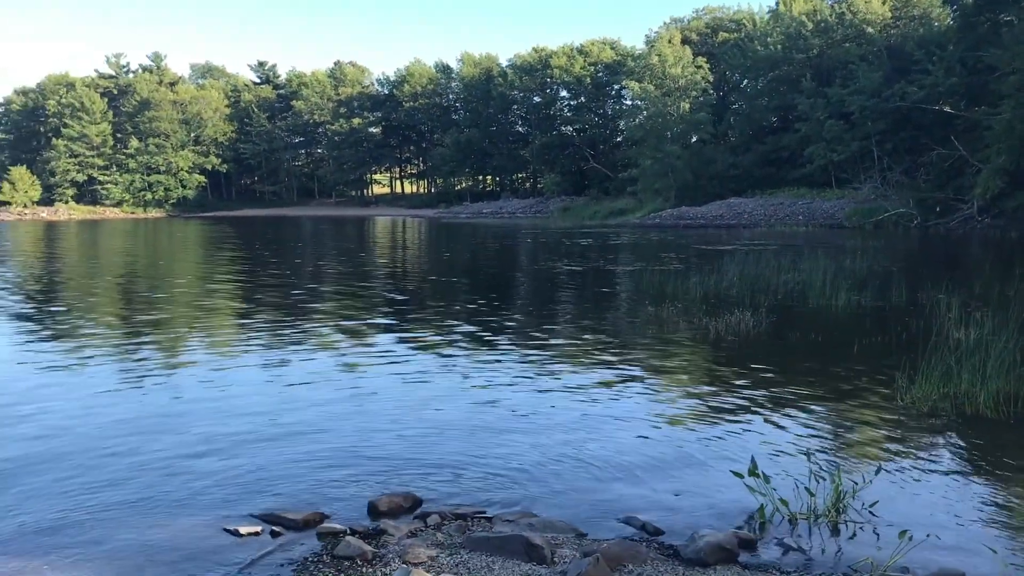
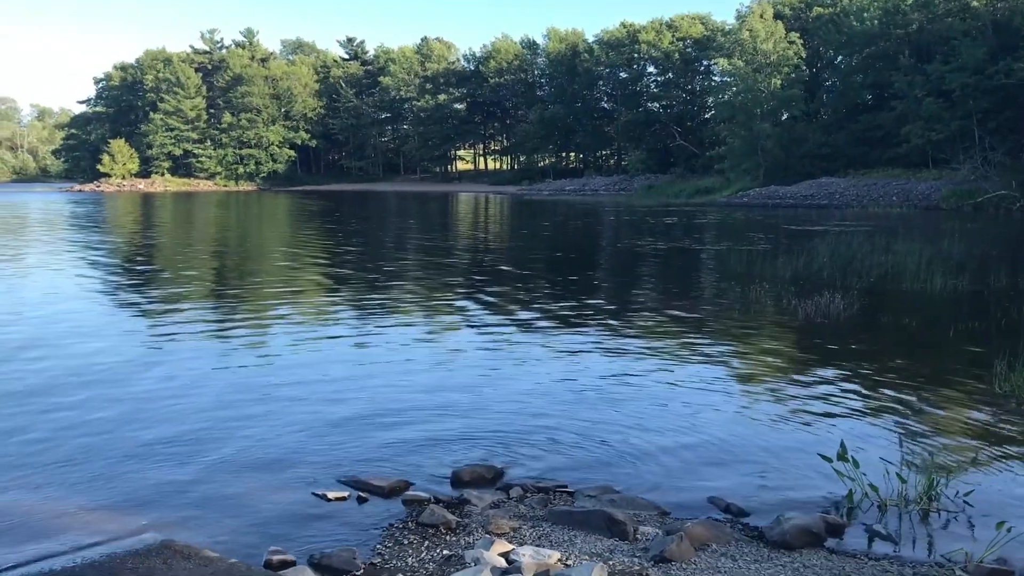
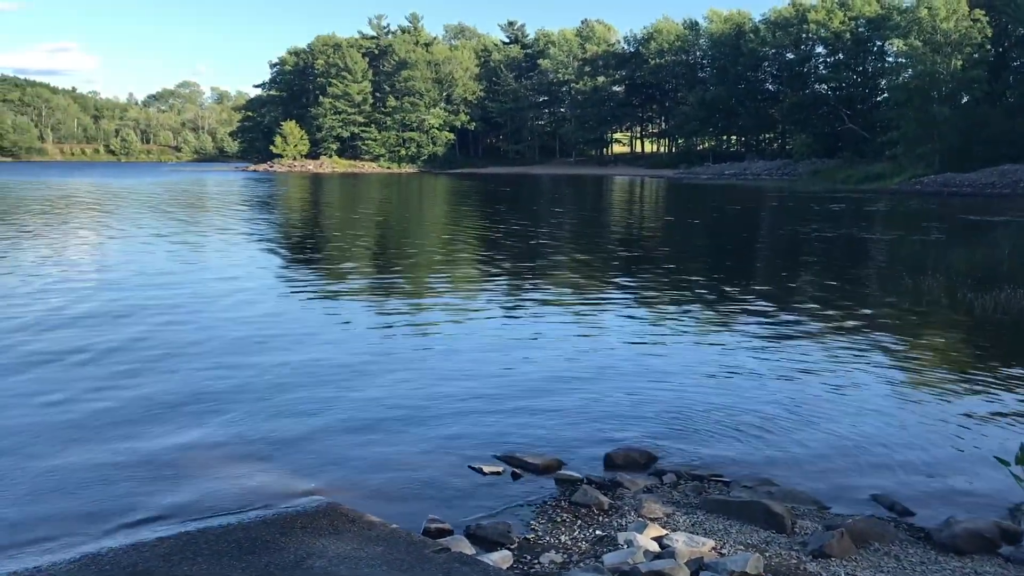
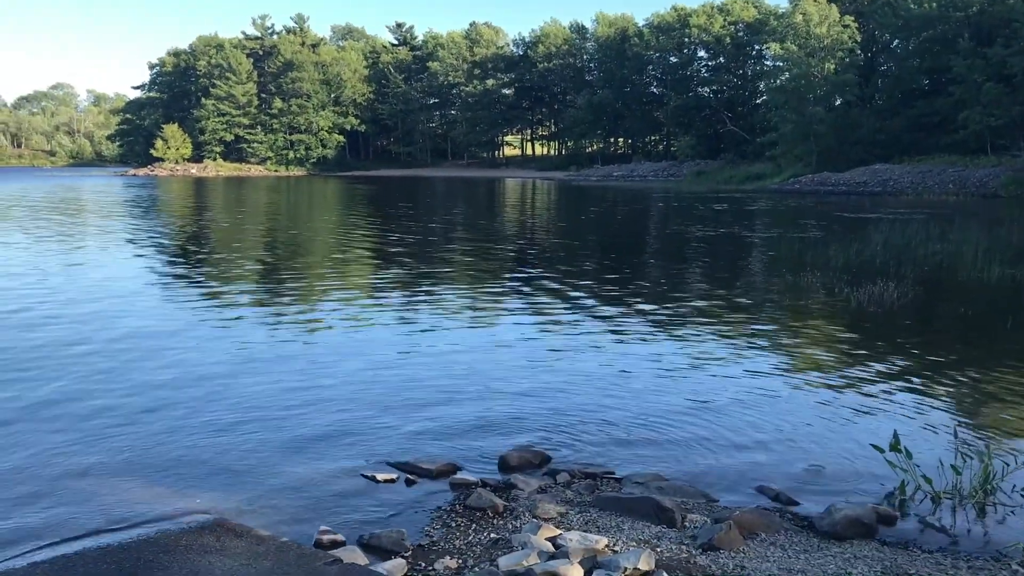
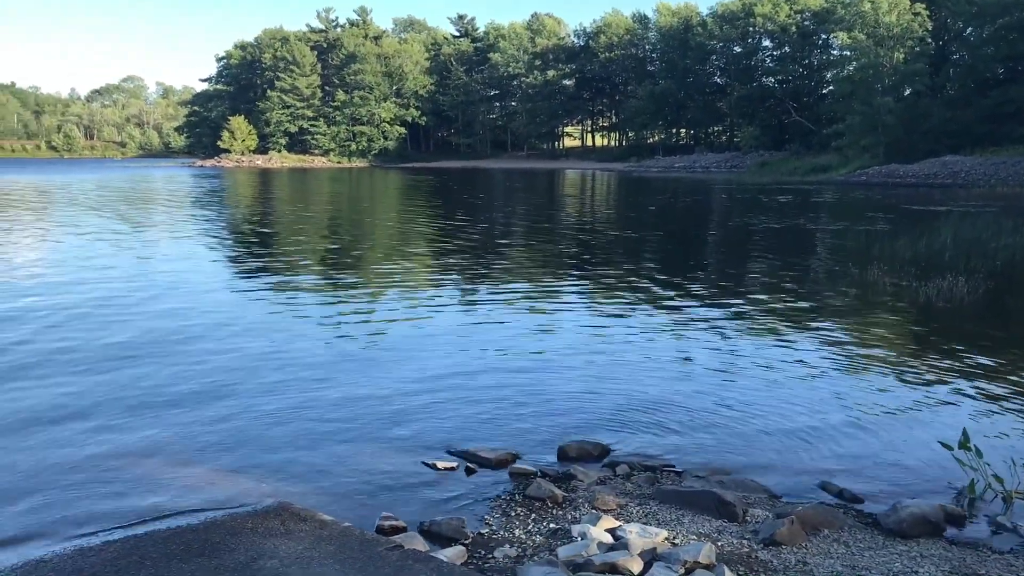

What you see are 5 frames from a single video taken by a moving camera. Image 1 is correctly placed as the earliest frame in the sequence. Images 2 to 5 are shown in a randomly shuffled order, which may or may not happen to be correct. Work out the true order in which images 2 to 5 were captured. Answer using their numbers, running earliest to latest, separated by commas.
2, 4, 5, 3
